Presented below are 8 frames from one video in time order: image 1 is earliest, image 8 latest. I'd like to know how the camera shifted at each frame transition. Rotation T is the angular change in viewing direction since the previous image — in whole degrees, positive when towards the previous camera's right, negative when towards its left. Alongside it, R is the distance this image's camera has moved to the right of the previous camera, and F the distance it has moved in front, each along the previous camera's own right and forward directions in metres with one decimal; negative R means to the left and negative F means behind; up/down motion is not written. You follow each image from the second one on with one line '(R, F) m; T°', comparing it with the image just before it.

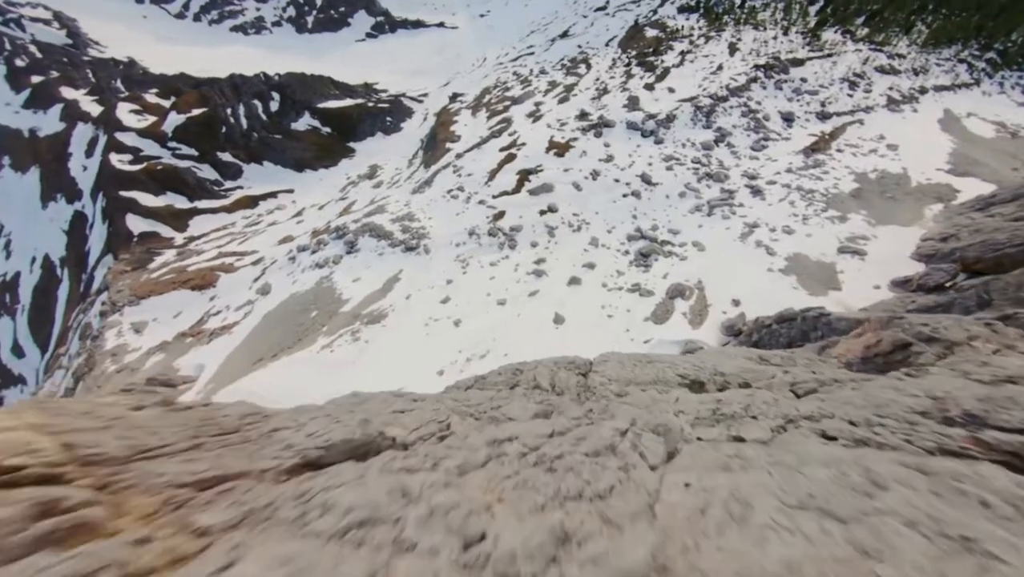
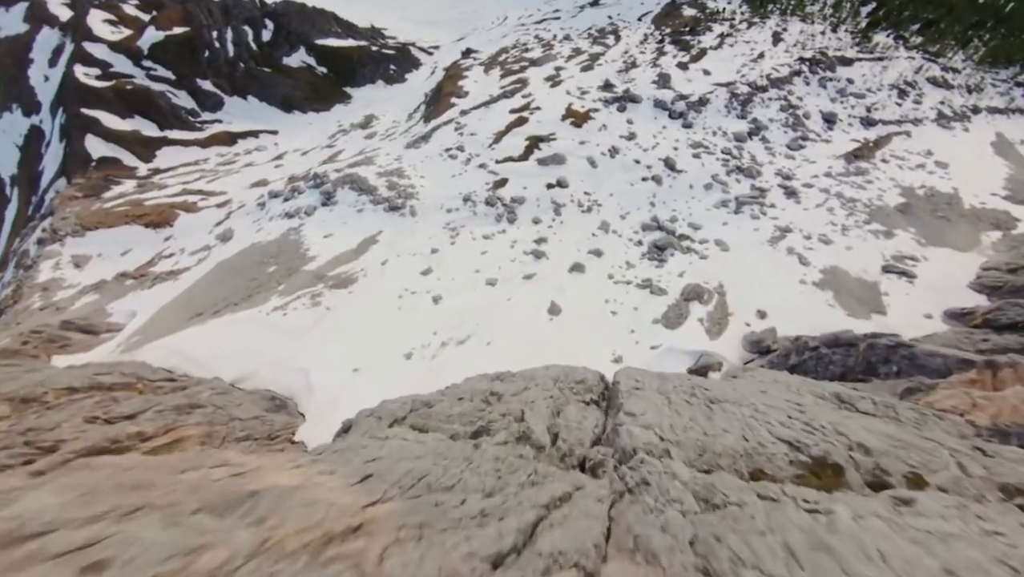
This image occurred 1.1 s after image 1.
(+0.1, +2.6) m; +1°
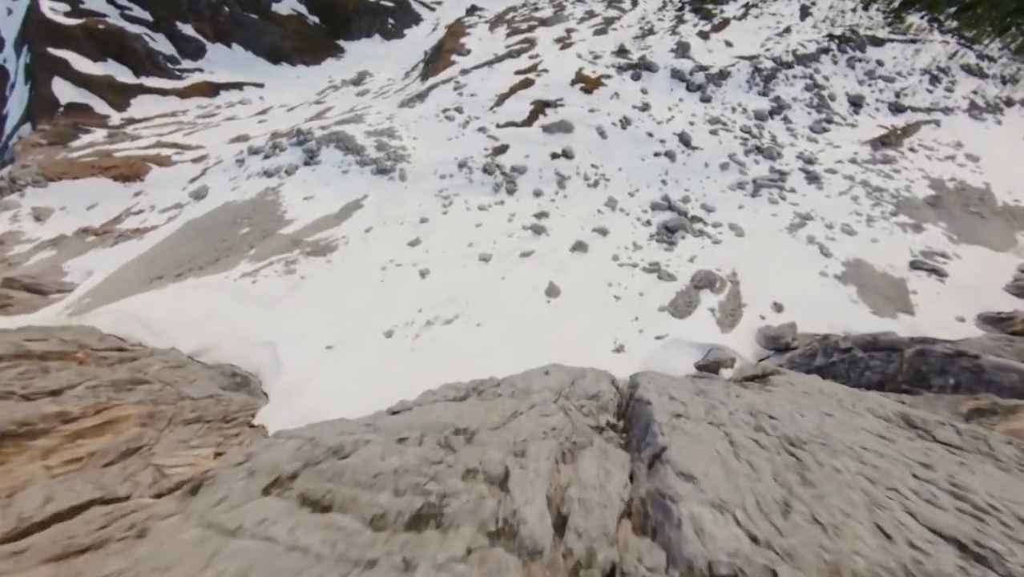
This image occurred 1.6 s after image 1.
(0.0, +1.3) m; +1°
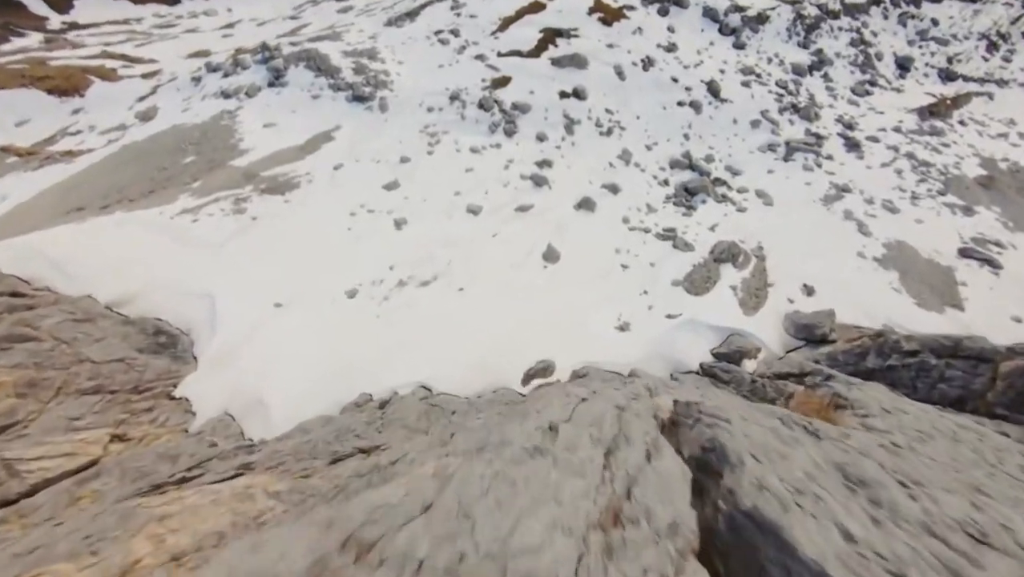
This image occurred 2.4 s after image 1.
(+0.1, +1.9) m; +1°
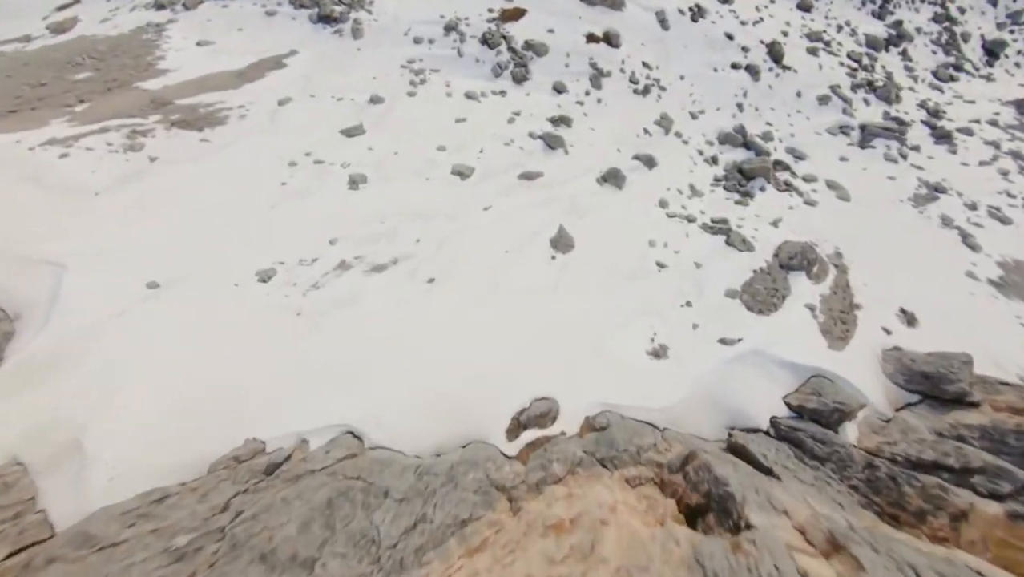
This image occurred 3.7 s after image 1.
(+0.1, +3.1) m; 0°
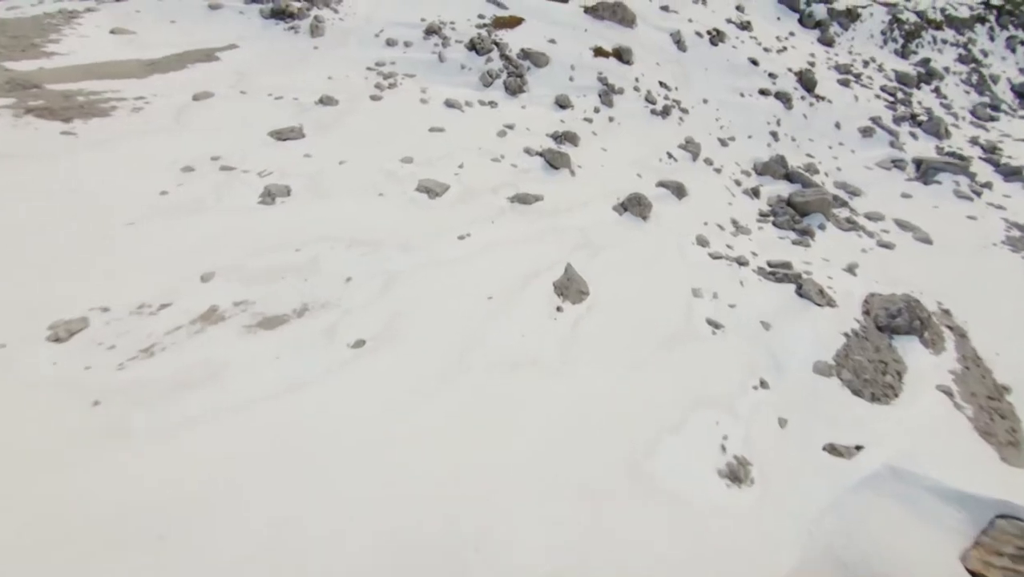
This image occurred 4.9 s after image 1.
(+0.1, +2.7) m; +1°
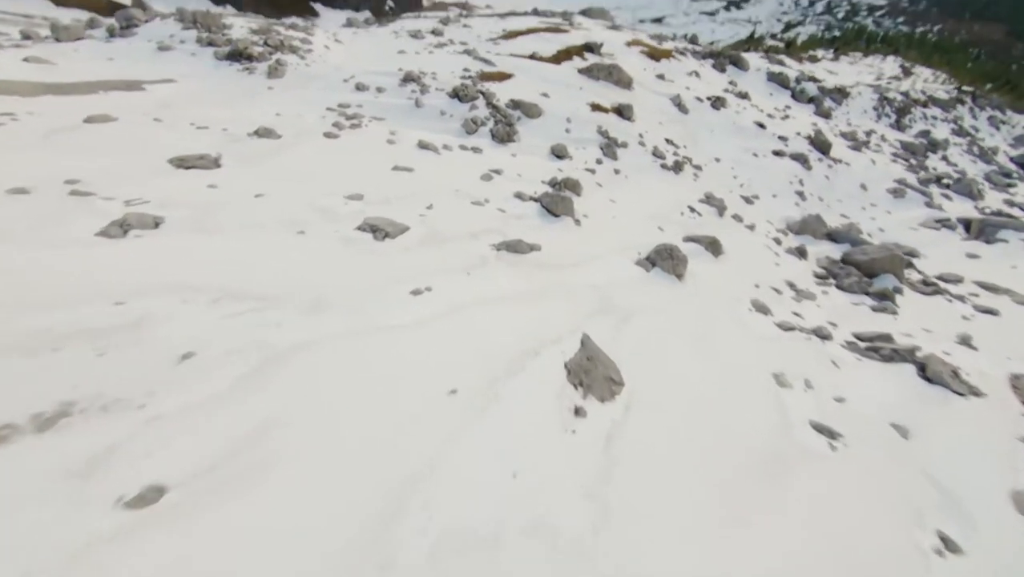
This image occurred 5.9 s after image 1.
(+0.1, +2.1) m; +1°
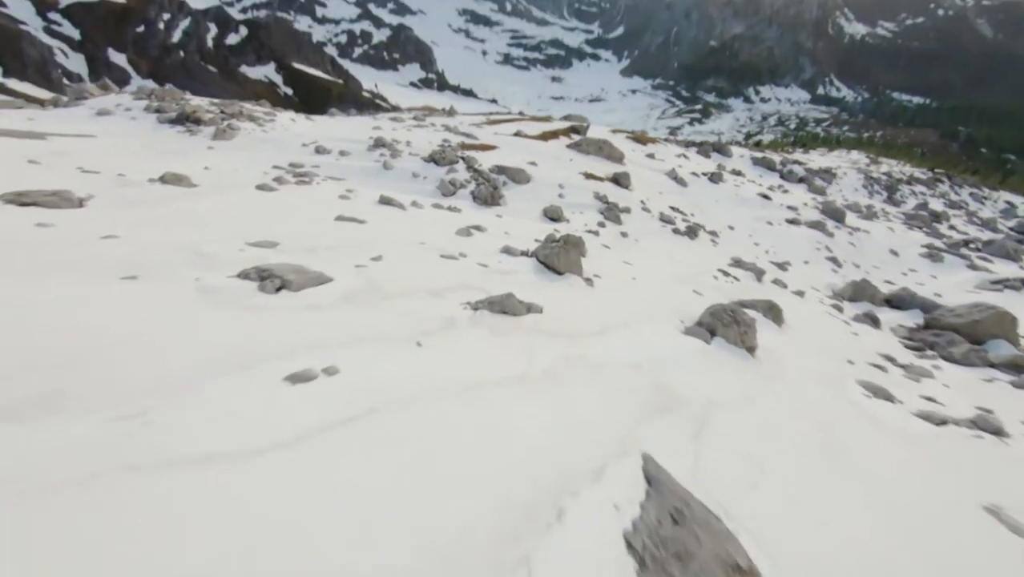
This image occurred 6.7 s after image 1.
(0.0, +1.7) m; +1°
